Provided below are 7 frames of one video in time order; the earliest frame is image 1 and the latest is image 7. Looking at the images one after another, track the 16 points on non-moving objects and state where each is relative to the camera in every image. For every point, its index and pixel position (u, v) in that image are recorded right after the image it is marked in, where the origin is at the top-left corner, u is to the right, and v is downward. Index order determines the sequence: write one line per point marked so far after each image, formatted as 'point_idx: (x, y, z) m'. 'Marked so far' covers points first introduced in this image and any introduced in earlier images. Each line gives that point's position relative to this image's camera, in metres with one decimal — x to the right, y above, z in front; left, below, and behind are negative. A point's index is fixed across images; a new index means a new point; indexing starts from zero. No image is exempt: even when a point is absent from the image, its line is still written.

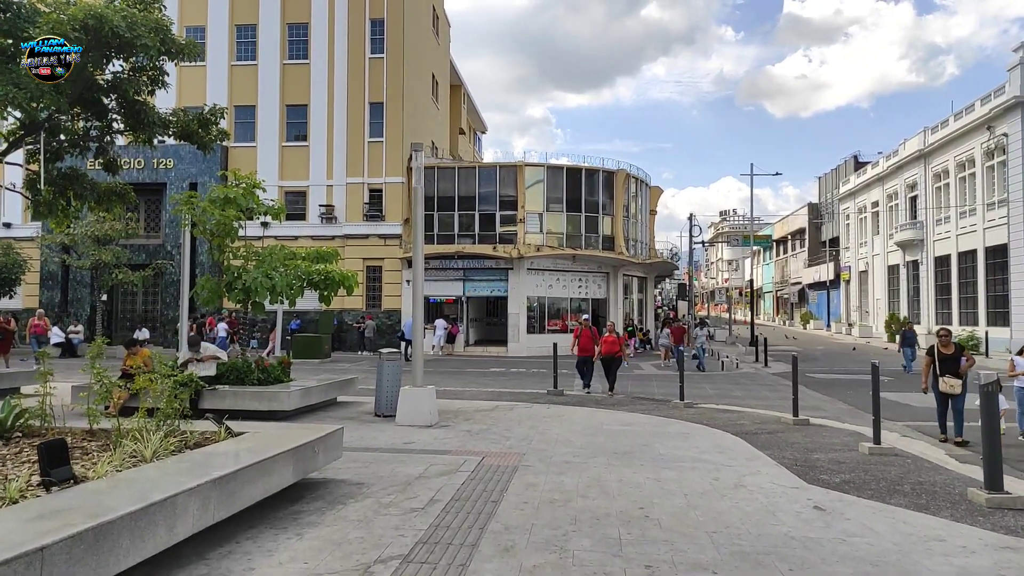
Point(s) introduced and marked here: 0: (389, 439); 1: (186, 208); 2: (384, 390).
0: (-1.5, -1.9, +9.1) m
1: (-5.2, +1.3, +11.4) m
2: (-2.0, -1.6, +11.1) m
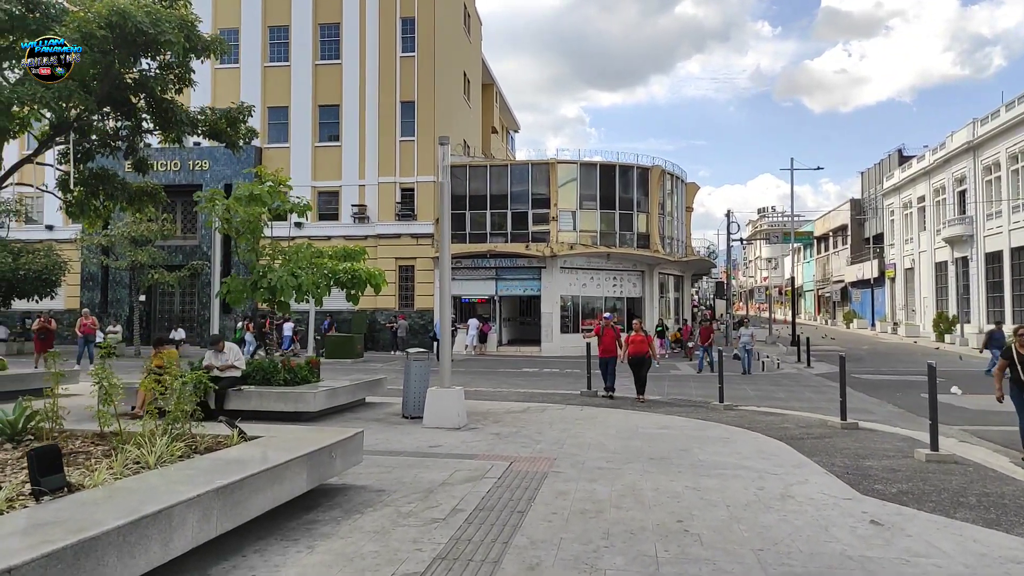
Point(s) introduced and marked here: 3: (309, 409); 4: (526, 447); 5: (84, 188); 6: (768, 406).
0: (-1.2, -1.9, +8.7) m
1: (-4.7, +1.3, +11.3) m
2: (-1.5, -1.5, +10.8) m
3: (-2.9, -1.7, +10.3) m
4: (+0.2, -1.9, +8.6) m
5: (-8.6, +2.0, +14.6) m
6: (+4.8, -2.2, +13.5) m
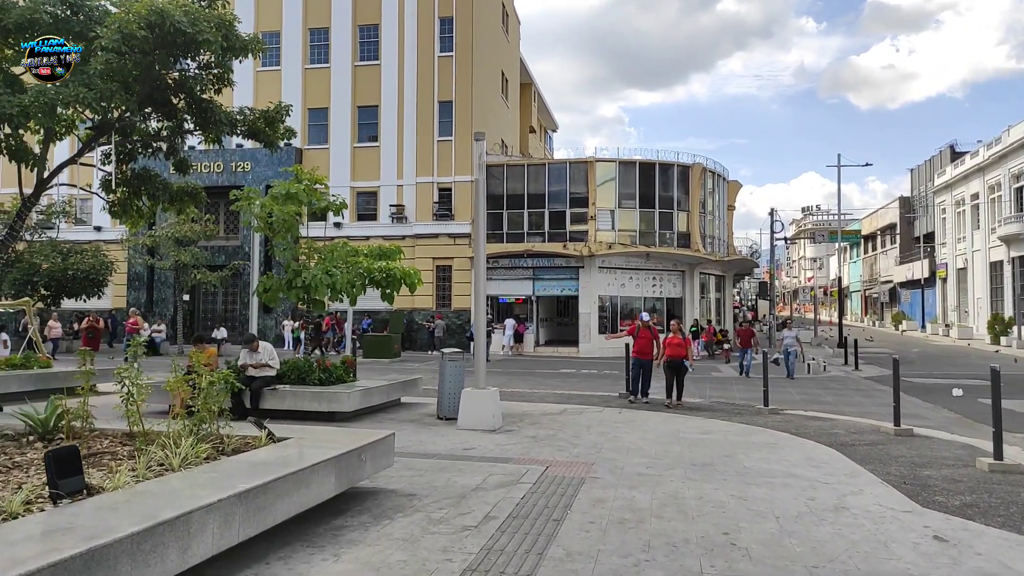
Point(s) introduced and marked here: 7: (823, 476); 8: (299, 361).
0: (-0.8, -1.8, +8.5) m
1: (-4.2, +1.3, +11.3) m
2: (-1.0, -1.5, +10.6) m
3: (-2.4, -1.7, +10.1) m
4: (+0.6, -1.9, +8.3) m
5: (-7.9, +2.0, +14.8) m
6: (+5.5, -2.2, +13.0) m
7: (+3.1, -1.9, +7.2) m
8: (-3.3, -1.1, +11.1) m
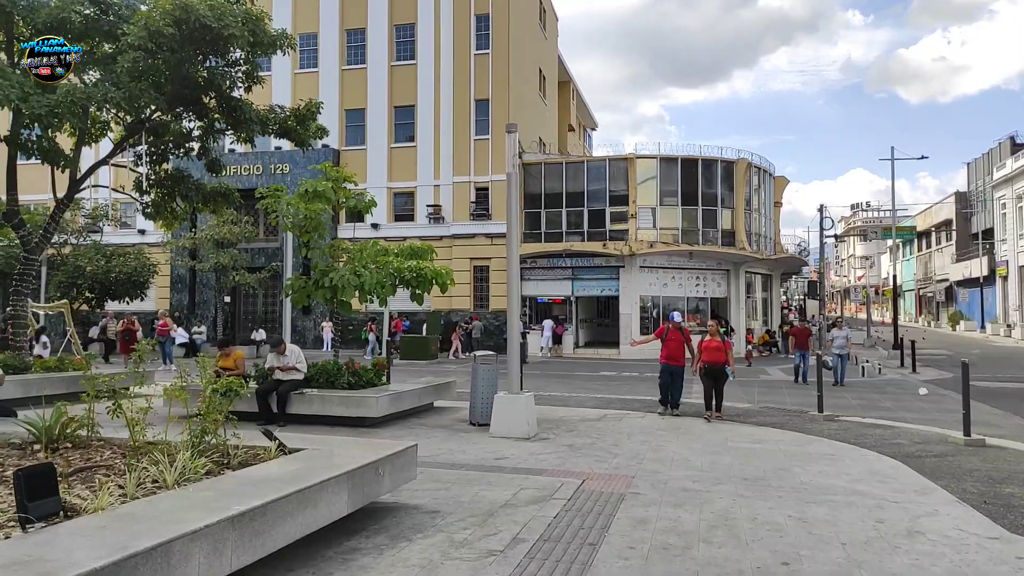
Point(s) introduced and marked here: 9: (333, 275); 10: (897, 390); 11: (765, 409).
0: (-0.4, -1.8, +8.0) m
1: (-3.6, +1.3, +11.0) m
2: (-0.5, -1.5, +10.1) m
3: (-1.9, -1.7, +9.7) m
4: (+1.0, -1.9, +7.7) m
5: (-7.2, +2.0, +14.7) m
6: (+6.1, -2.2, +12.1) m
7: (+3.4, -1.8, +6.5) m
8: (-2.7, -1.1, +10.8) m
9: (-2.6, +0.2, +10.6) m
10: (+8.9, -2.3, +16.7) m
11: (+4.6, -2.2, +13.0) m
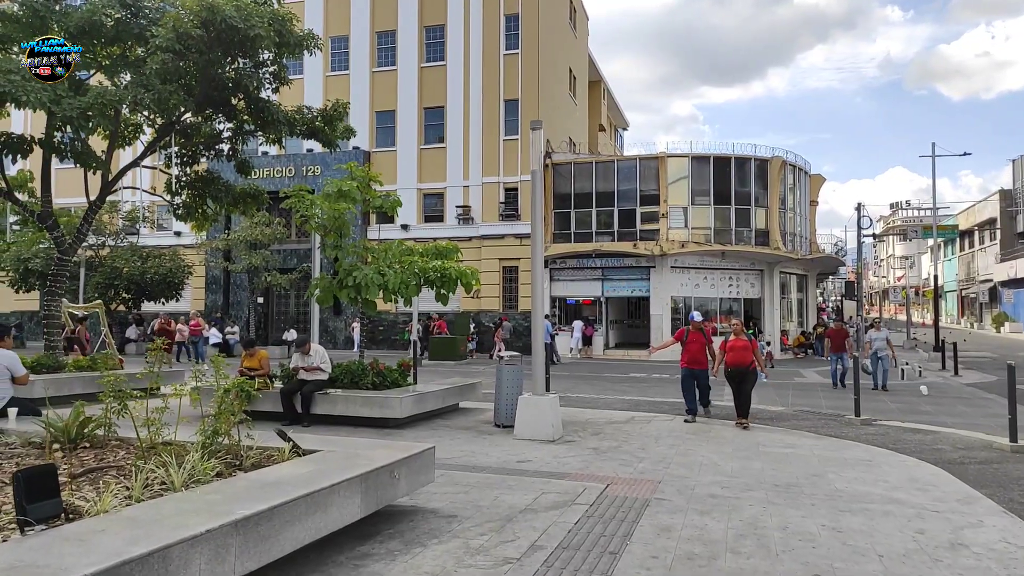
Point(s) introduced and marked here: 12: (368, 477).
0: (-0.1, -1.8, +7.9) m
1: (-3.3, +1.3, +11.0) m
2: (-0.1, -1.5, +10.0) m
3: (-1.5, -1.7, +9.6) m
4: (+1.2, -1.9, +7.5) m
5: (-6.6, +2.0, +14.9) m
6: (+6.5, -2.2, +11.7) m
7: (+3.6, -1.8, +6.2) m
8: (-2.4, -1.1, +10.7) m
9: (-2.3, +0.2, +10.5) m
10: (+9.5, -2.3, +16.1) m
11: (+5.0, -2.2, +12.7) m
12: (-0.9, -1.2, +4.7) m
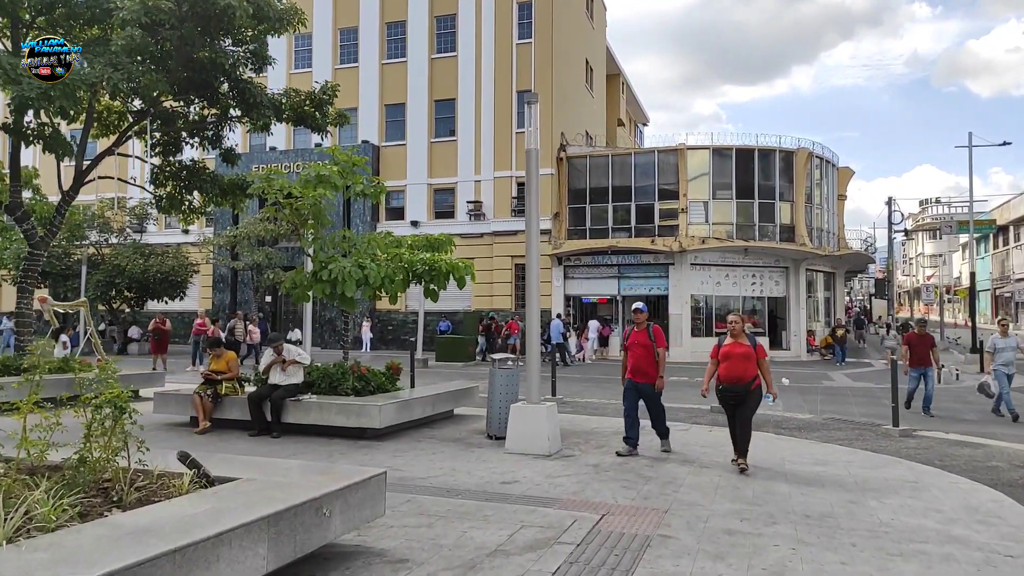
0: (-0.3, -1.8, +6.8) m
1: (-3.3, +1.4, +10.0) m
2: (-0.2, -1.5, +8.9) m
3: (-1.6, -1.6, +8.6) m
4: (+1.0, -1.8, +6.4) m
5: (-6.5, +2.1, +14.0) m
6: (+6.5, -2.1, +10.4) m
7: (+3.4, -1.8, +5.0) m
8: (-2.4, -1.1, +9.7) m
9: (-2.3, +0.3, +9.5) m
10: (+9.6, -2.3, +14.8) m
11: (+5.0, -2.1, +11.5) m
12: (-1.2, -1.2, +3.7) m
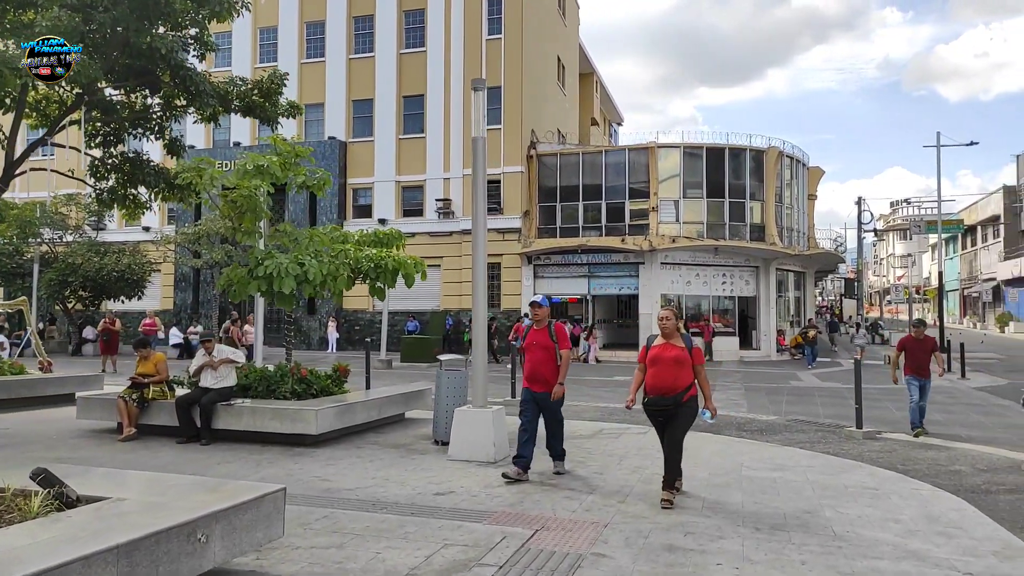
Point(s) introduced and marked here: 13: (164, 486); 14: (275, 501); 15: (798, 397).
0: (-0.8, -1.7, +6.3) m
1: (-4.0, +1.4, +9.4) m
2: (-0.8, -1.4, +8.4) m
3: (-2.3, -1.6, +8.1) m
4: (+0.5, -1.8, +6.0) m
5: (-7.3, +2.1, +13.3) m
6: (+5.8, -2.1, +10.1) m
7: (+2.9, -1.7, +4.6) m
8: (-3.1, -1.0, +9.2) m
9: (-3.0, +0.3, +9.0) m
10: (+8.8, -2.3, +14.6) m
11: (+4.3, -2.1, +11.1) m
12: (-1.6, -1.1, +3.2) m
13: (-2.0, -1.2, +4.2) m
14: (-1.3, -1.2, +4.1) m
15: (+5.9, -2.2, +14.9) m
